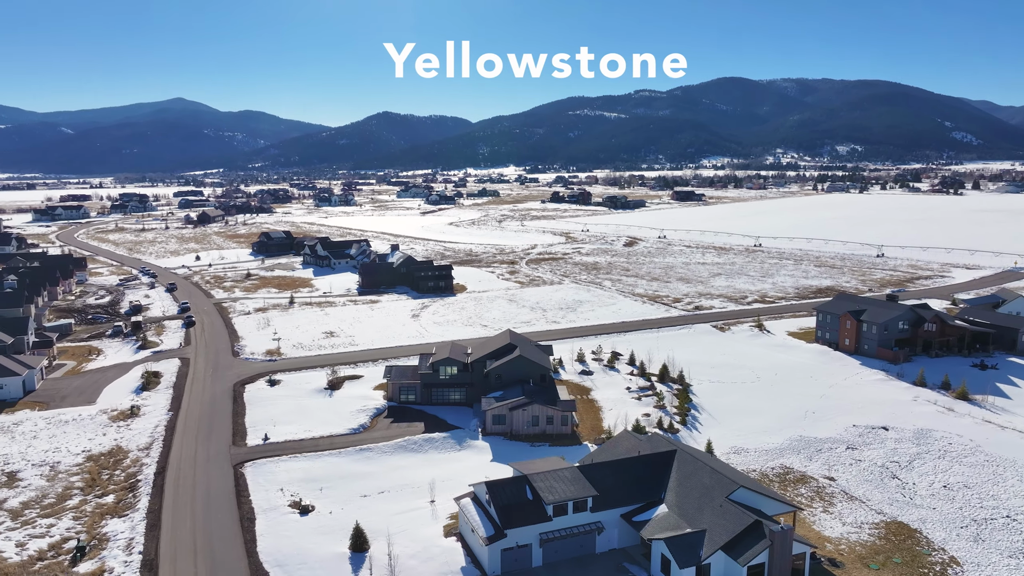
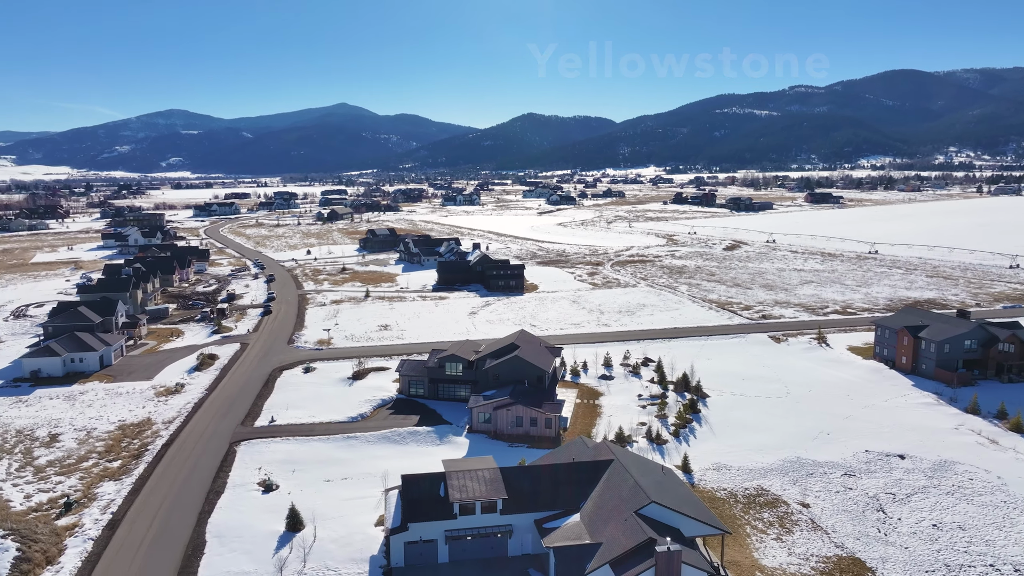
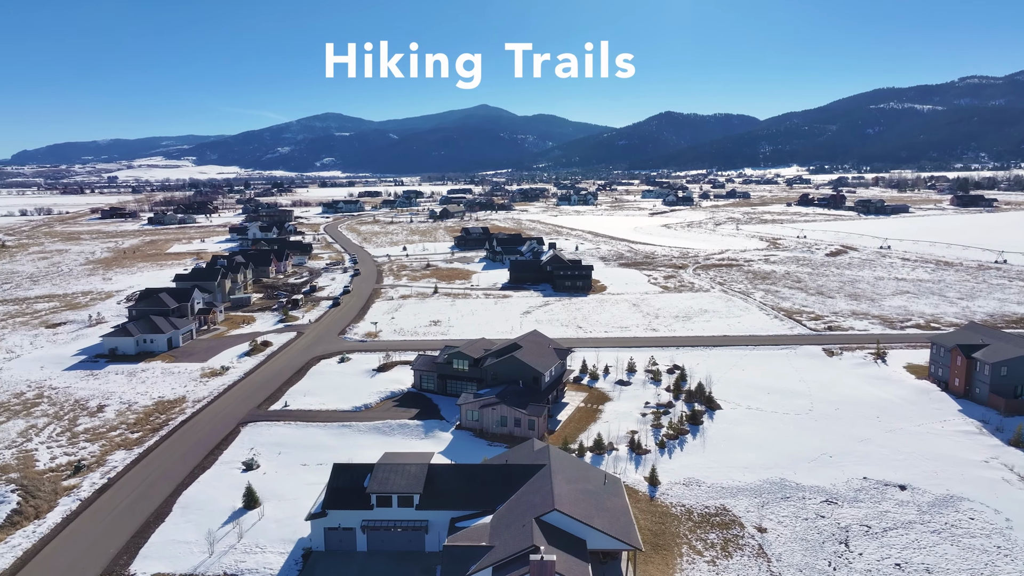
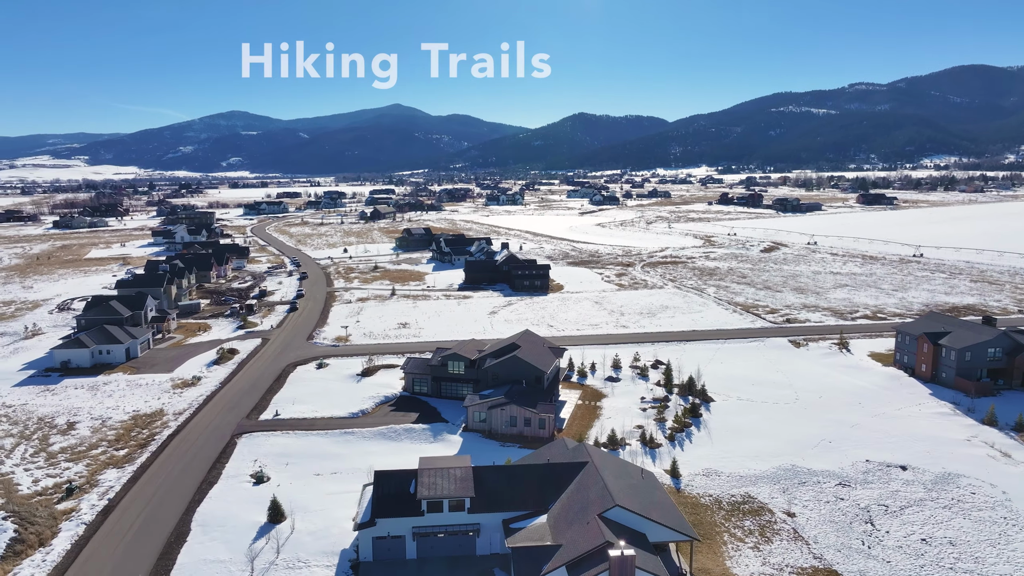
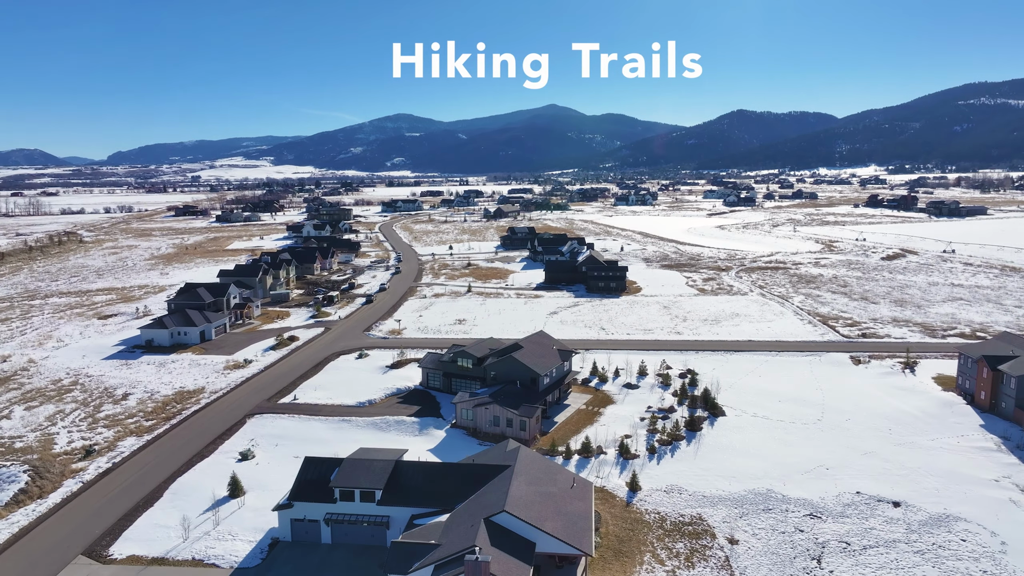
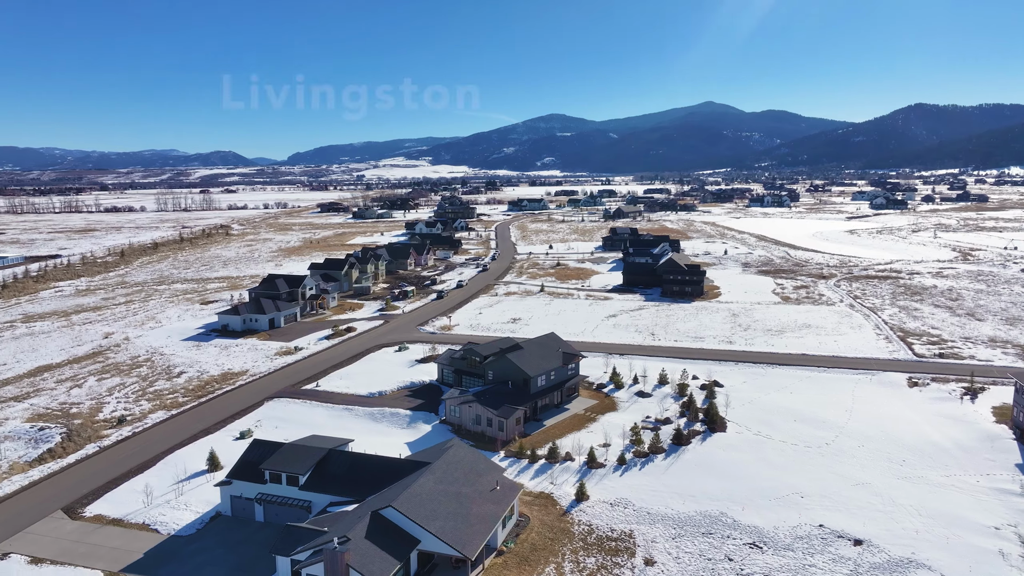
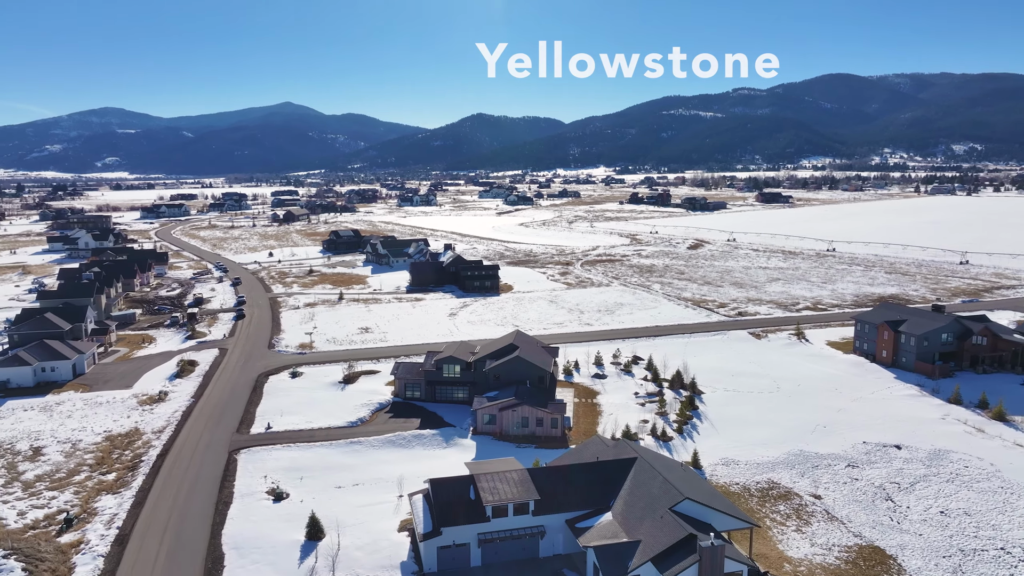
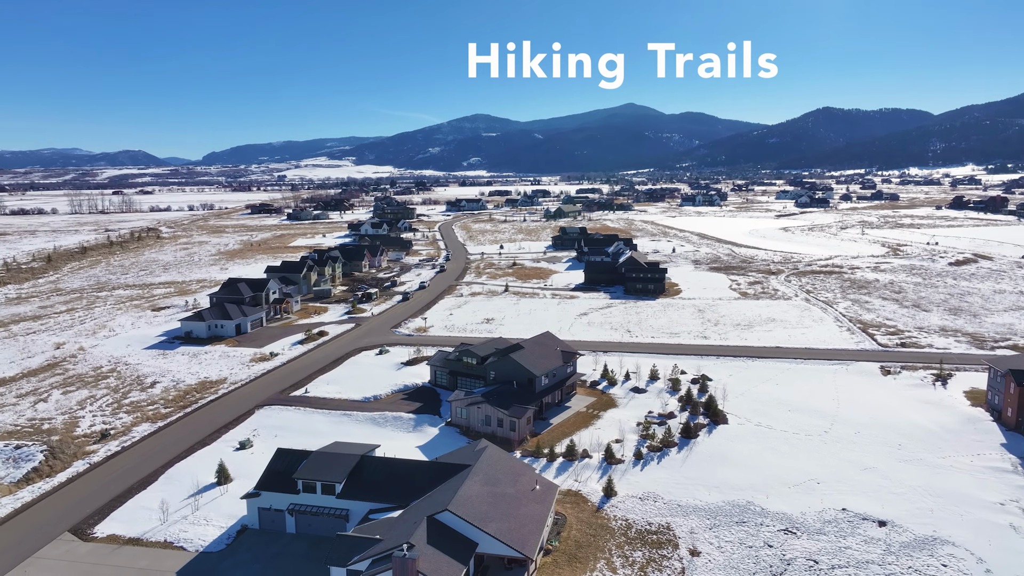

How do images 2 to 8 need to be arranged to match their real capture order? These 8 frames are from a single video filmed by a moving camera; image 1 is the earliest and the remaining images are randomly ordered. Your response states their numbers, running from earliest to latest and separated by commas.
7, 2, 4, 3, 5, 8, 6
